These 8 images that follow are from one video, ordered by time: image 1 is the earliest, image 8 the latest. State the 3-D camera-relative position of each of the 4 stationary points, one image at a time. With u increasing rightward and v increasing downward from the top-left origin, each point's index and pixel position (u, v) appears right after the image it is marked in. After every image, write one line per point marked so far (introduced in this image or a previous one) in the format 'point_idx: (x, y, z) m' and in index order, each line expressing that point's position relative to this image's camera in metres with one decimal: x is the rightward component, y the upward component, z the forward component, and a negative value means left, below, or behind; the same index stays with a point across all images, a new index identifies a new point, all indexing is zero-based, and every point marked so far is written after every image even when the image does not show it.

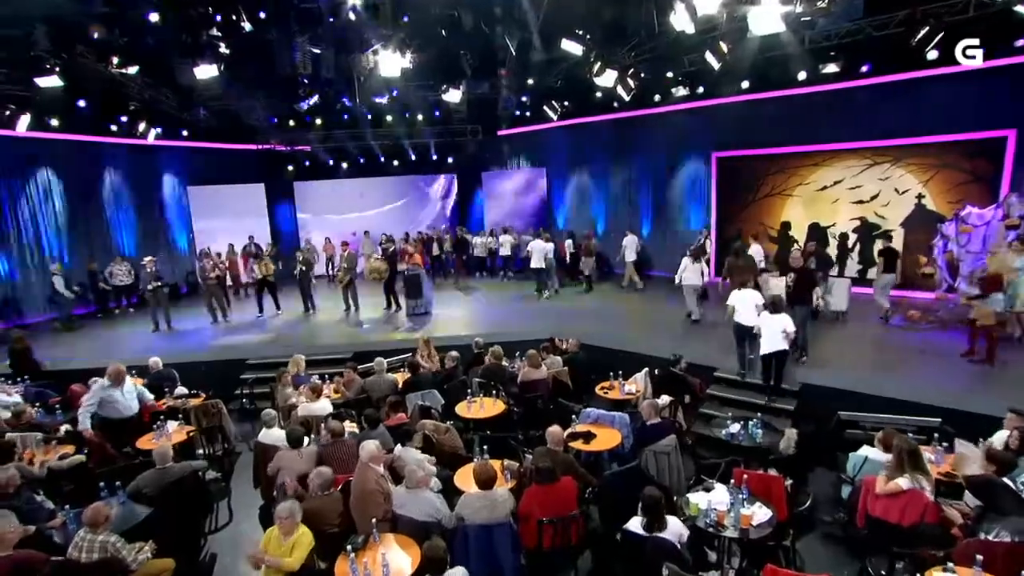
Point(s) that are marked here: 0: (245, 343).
0: (-4.9, -1.0, +10.1) m
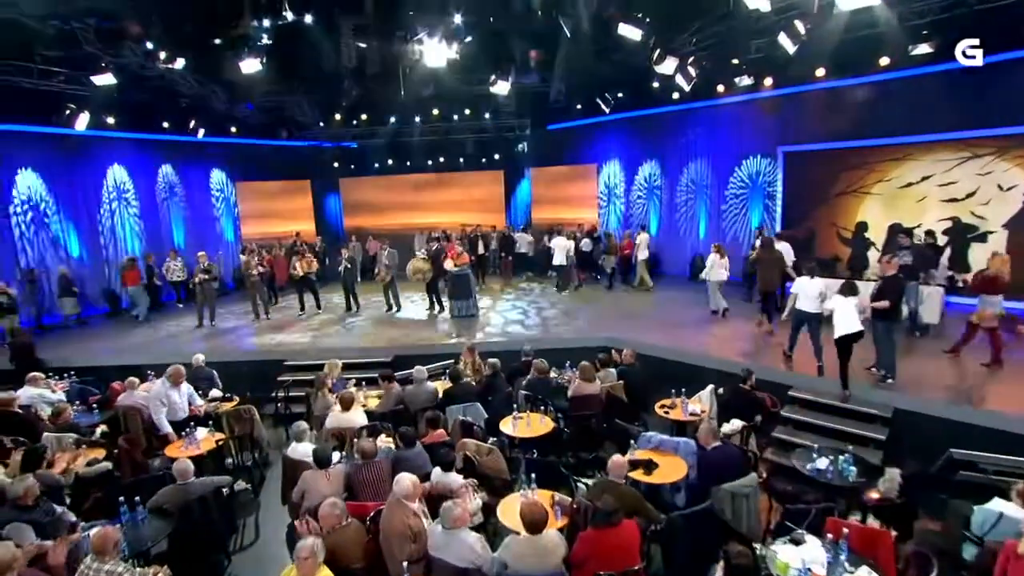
0: (-4.0, -1.0, +9.8) m
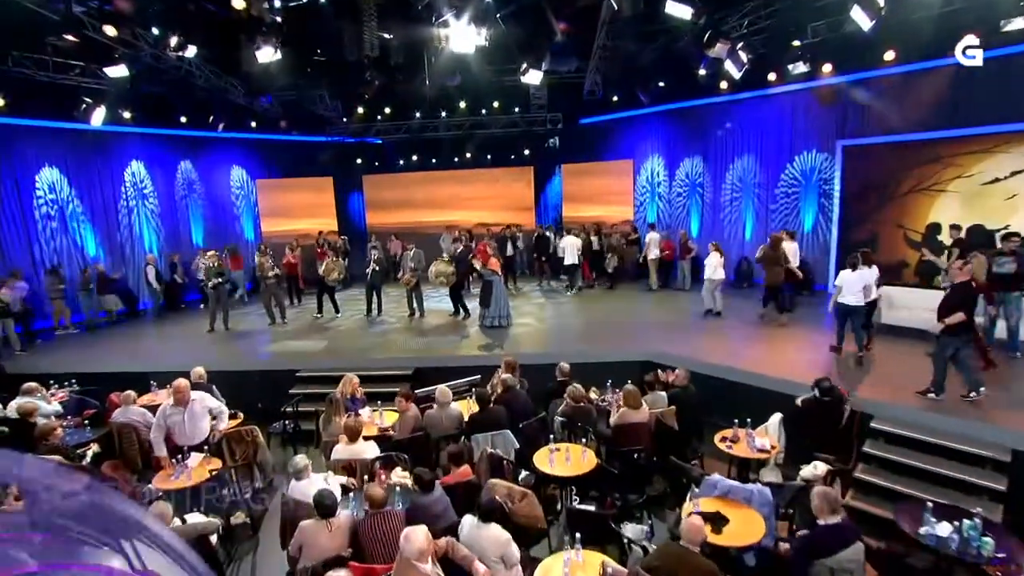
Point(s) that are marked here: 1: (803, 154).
0: (-3.5, -1.0, +9.2) m
1: (+6.1, +2.8, +11.5) m
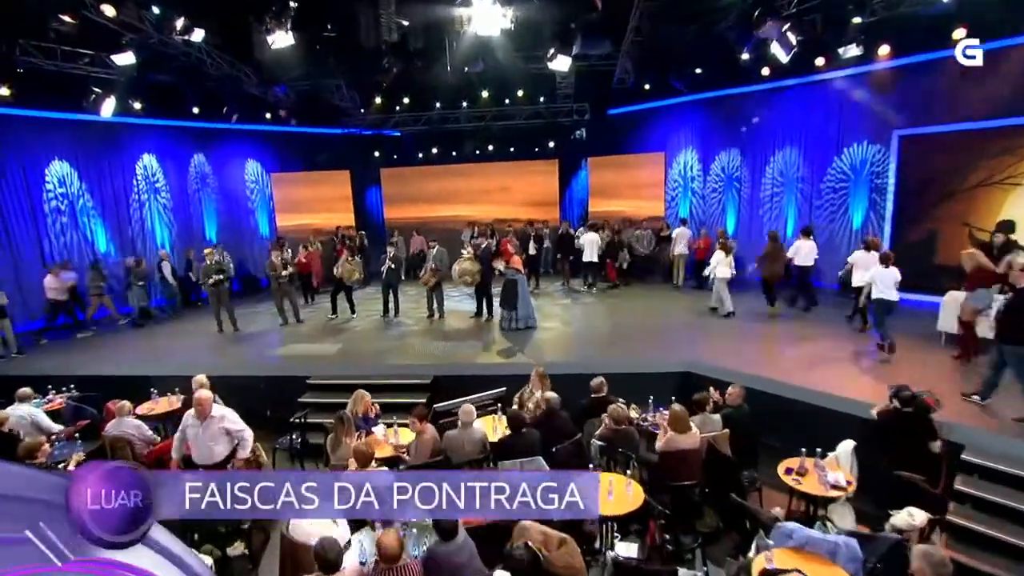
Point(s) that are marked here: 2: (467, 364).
0: (-3.1, -1.0, +8.6) m
1: (+6.6, +2.7, +10.6) m
2: (-0.6, -1.1, +7.7) m
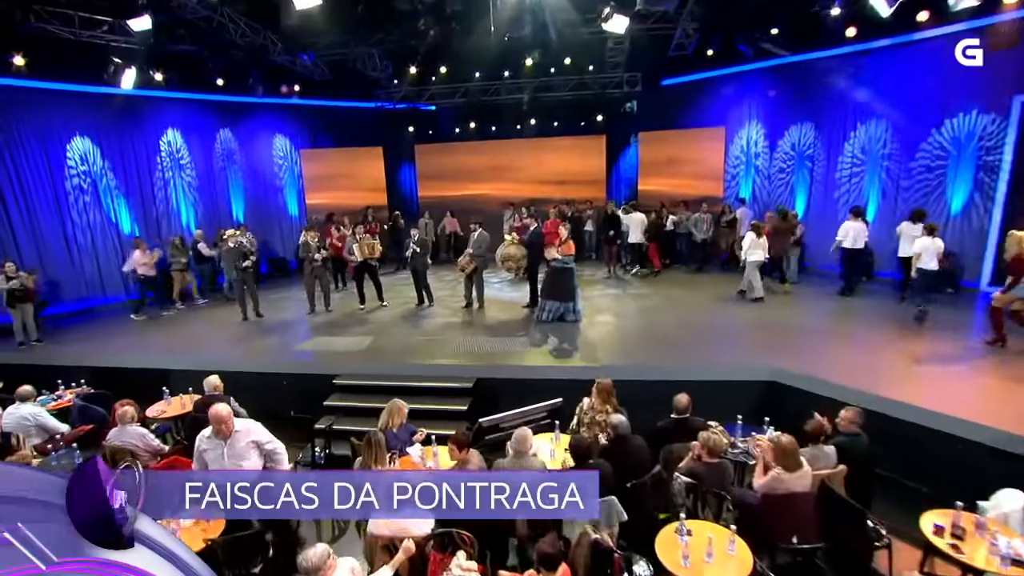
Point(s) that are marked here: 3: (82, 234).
0: (-2.4, -0.9, +7.8) m
1: (+7.4, +2.8, +9.2) m
2: (0.0, -1.0, +6.8) m
3: (-8.1, +1.0, +10.4) m
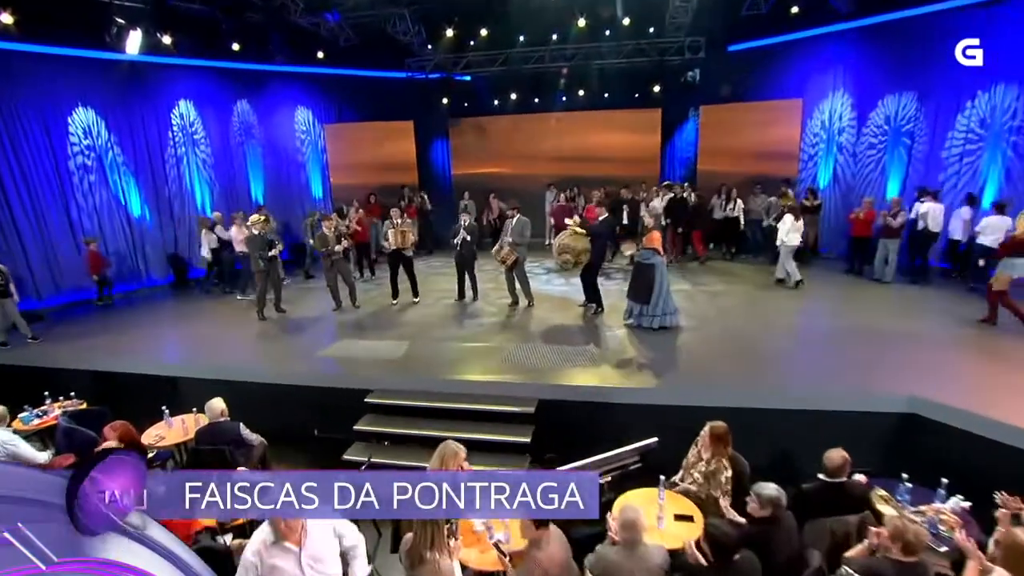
0: (-1.7, -0.8, +6.7) m
1: (+8.2, +2.8, +7.5) m
2: (+0.7, -1.0, +5.6) m
3: (-7.2, +1.2, +9.4) m
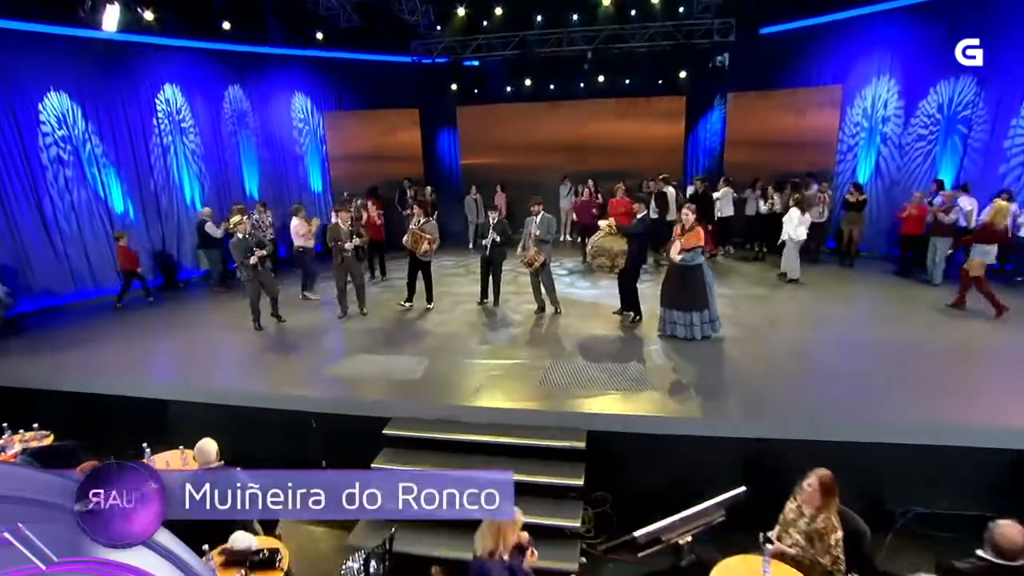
0: (-1.3, -0.9, +5.8) m
1: (+8.6, +2.7, +6.7) m
2: (+1.1, -1.1, +4.8) m
3: (-6.9, +1.1, +8.5) m
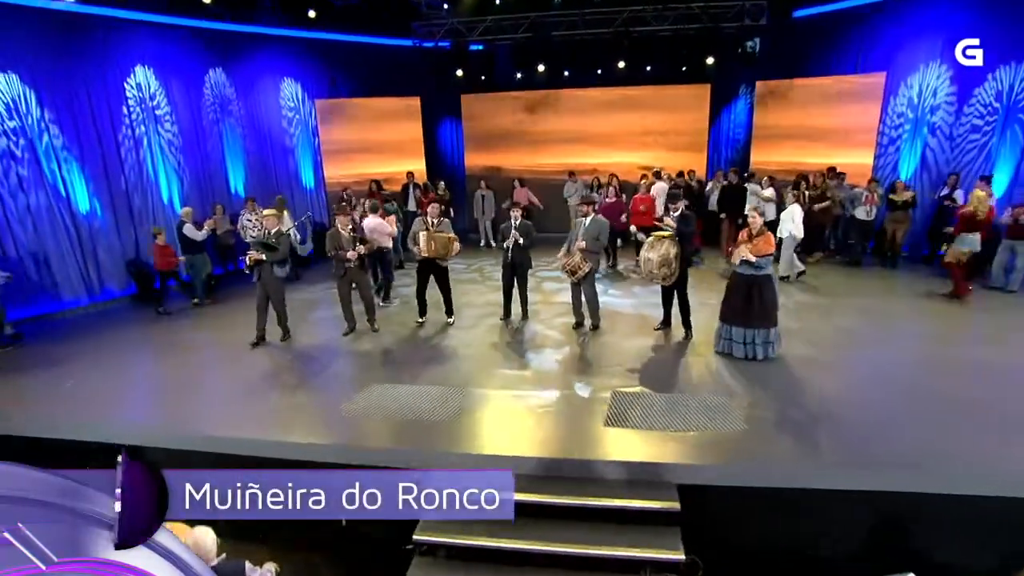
0: (-0.8, -1.1, +4.8) m
1: (+9.0, +2.7, +6.1) m
2: (+1.6, -1.2, +3.9) m
3: (-6.5, +0.9, +7.3) m
